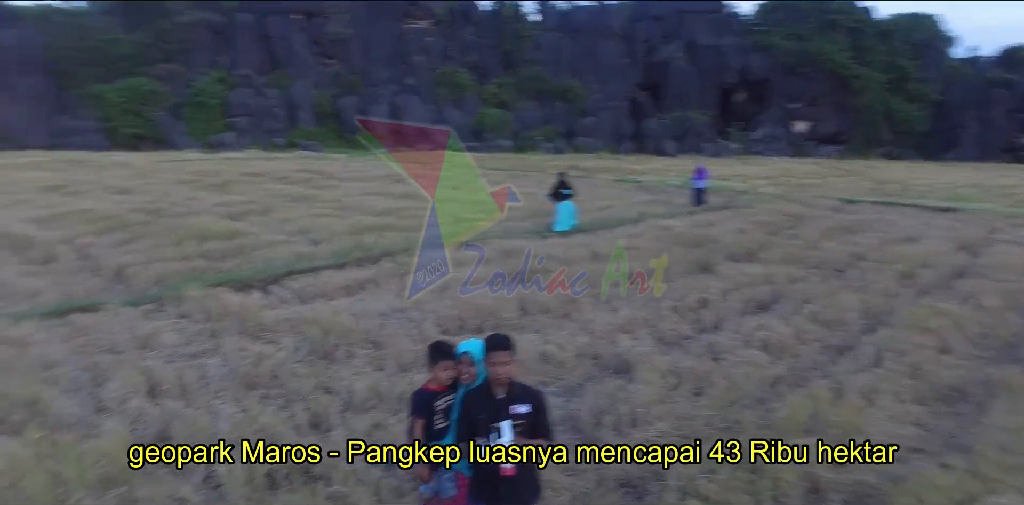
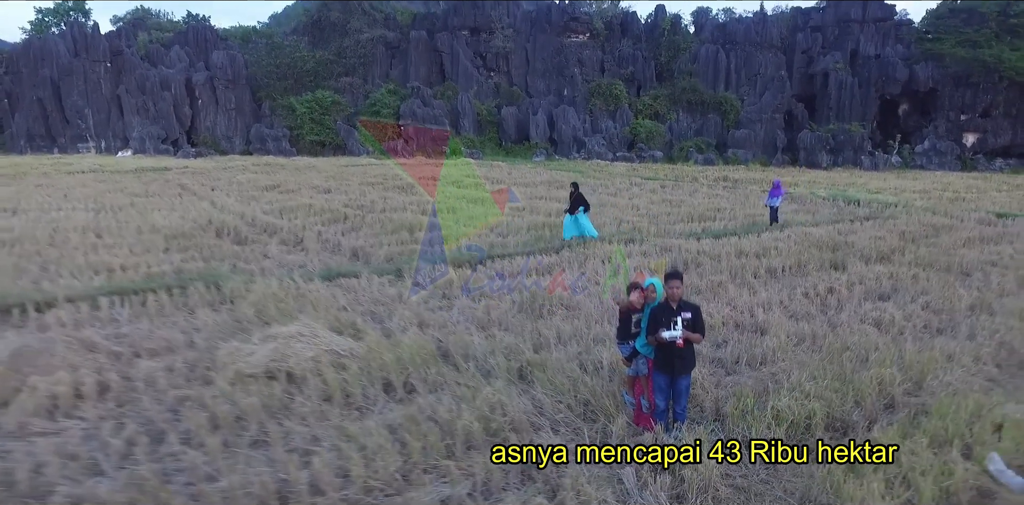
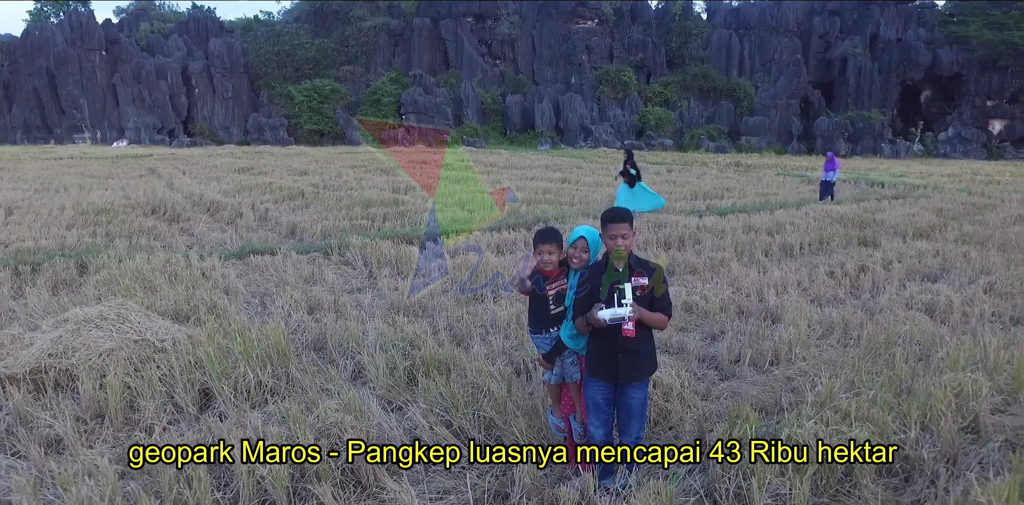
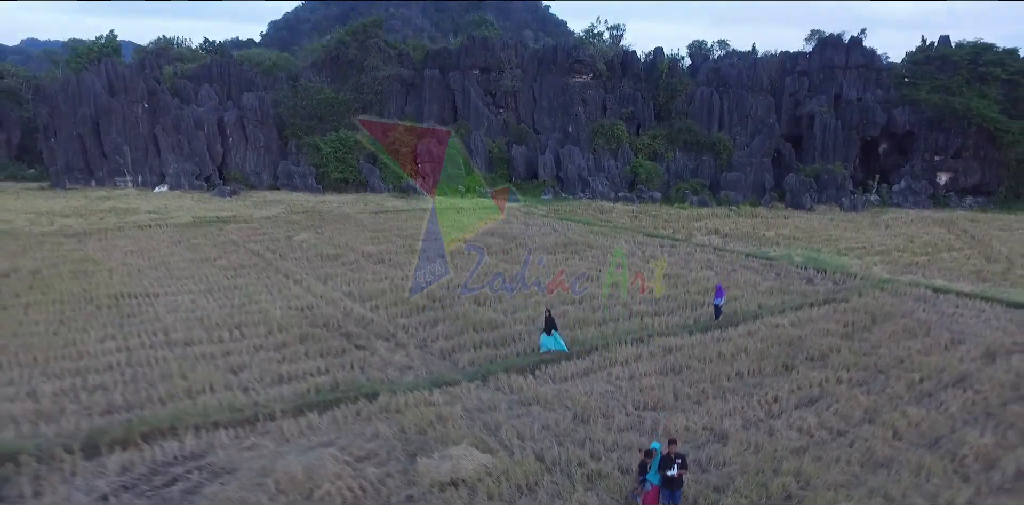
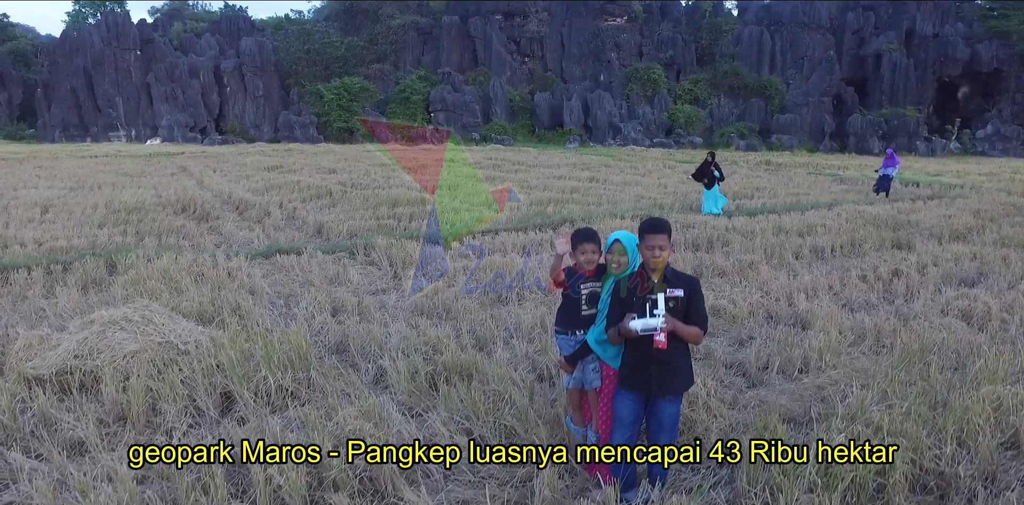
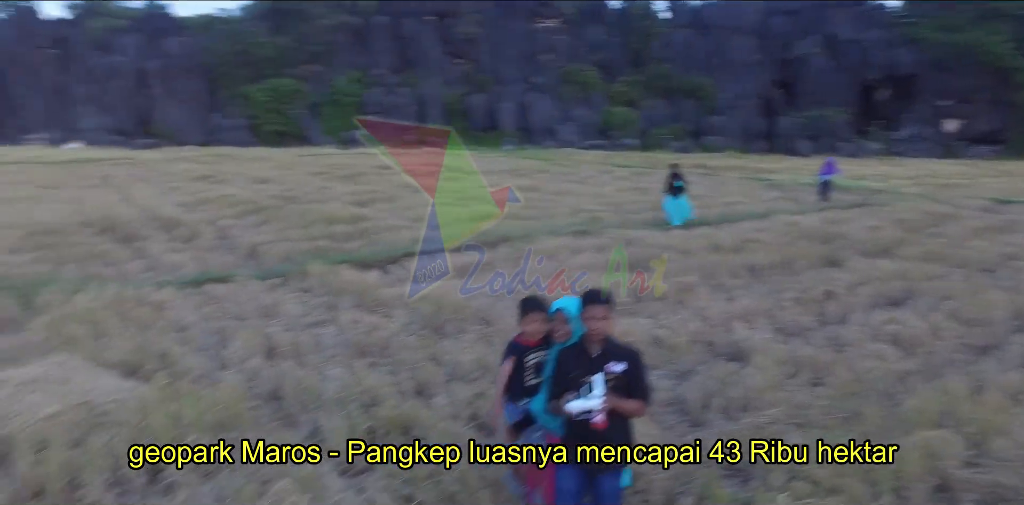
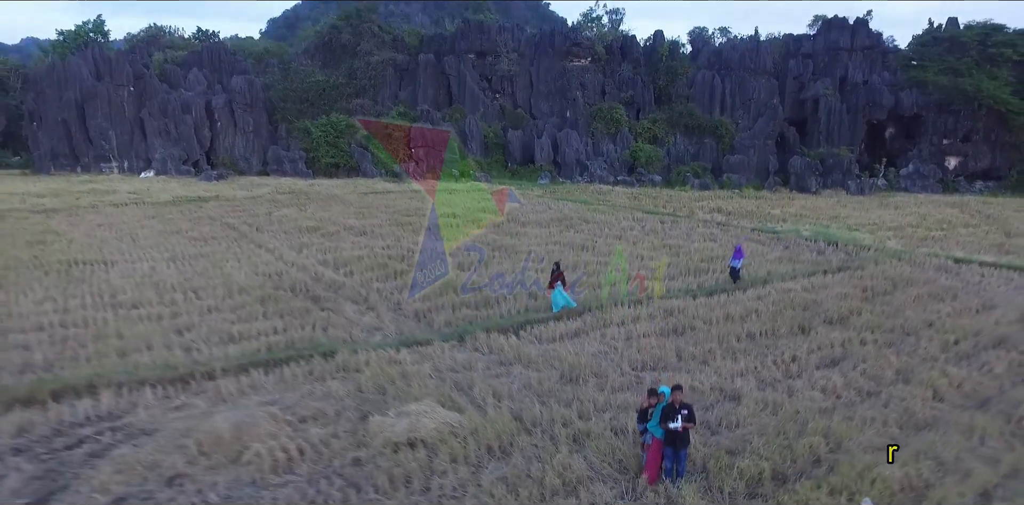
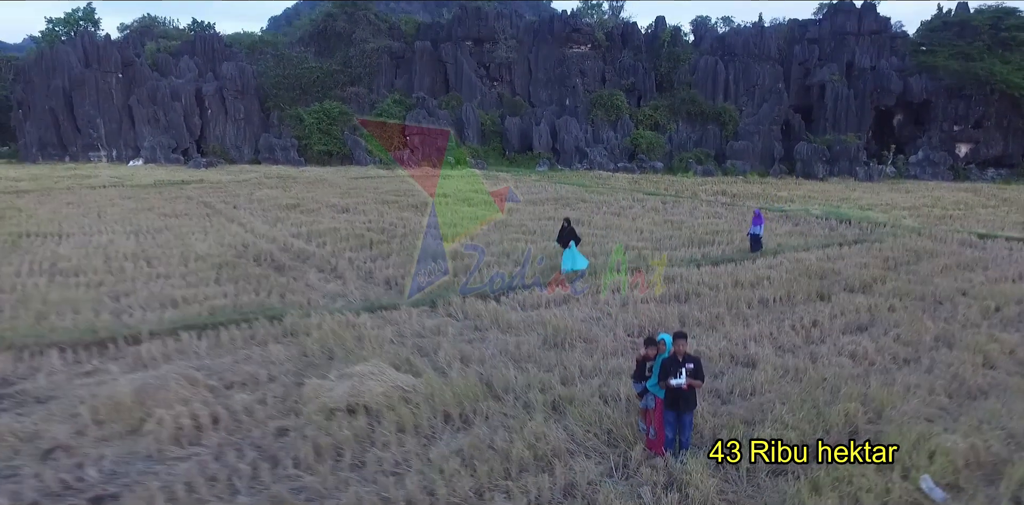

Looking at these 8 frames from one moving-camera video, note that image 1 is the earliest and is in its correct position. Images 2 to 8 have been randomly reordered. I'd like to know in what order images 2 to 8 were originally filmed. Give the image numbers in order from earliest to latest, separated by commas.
6, 5, 3, 2, 8, 7, 4
